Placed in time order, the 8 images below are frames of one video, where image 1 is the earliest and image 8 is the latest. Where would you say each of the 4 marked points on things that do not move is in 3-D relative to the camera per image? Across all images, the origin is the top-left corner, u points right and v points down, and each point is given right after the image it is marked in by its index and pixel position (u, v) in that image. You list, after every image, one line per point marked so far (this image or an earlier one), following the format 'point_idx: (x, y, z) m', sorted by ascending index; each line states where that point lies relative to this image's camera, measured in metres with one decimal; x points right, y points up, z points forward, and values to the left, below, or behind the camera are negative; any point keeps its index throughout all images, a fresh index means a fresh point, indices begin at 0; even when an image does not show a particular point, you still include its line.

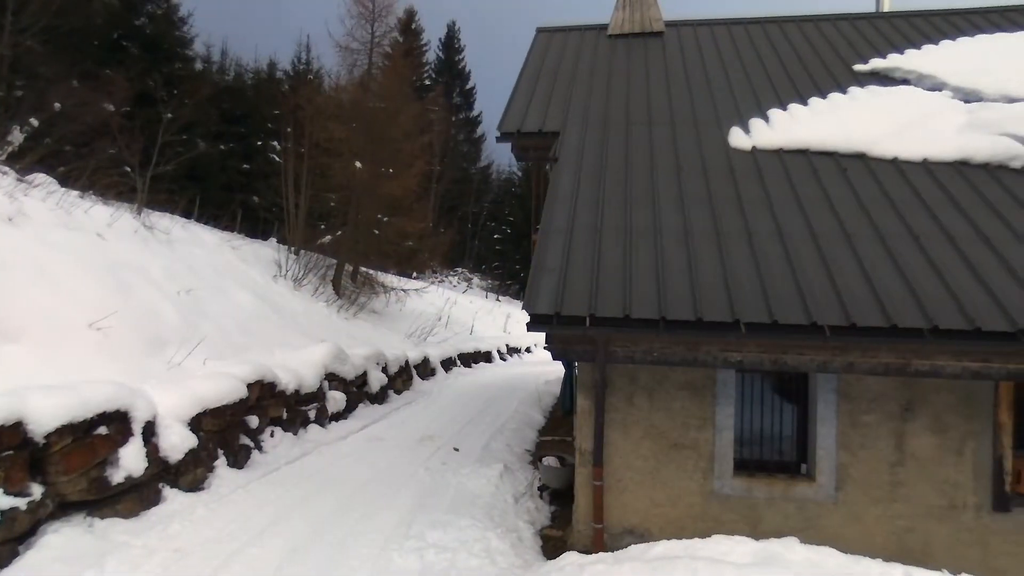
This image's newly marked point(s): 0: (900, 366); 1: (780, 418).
0: (+3.0, -0.6, +4.8) m
1: (+2.4, -1.2, +5.5) m
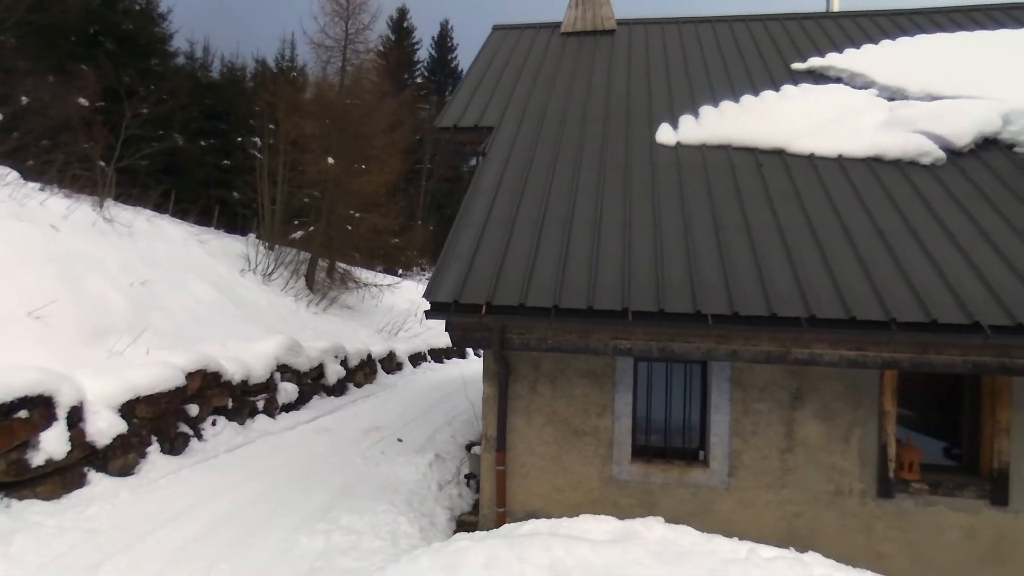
0: (+2.1, -0.5, +4.9) m
1: (+1.6, -1.1, +5.7) m
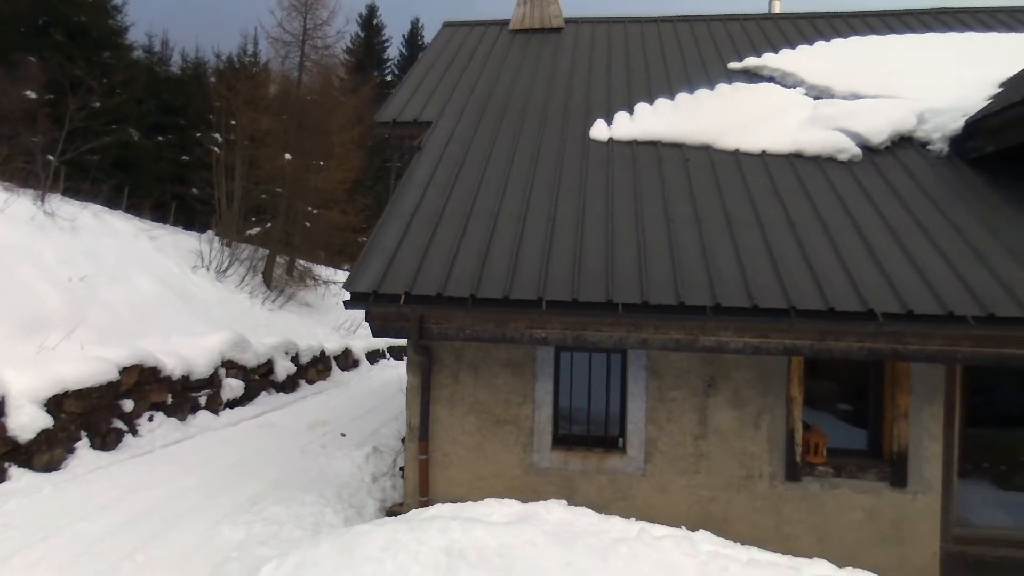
0: (+1.4, -0.4, +5.0) m
1: (+0.9, -1.0, +5.8) m
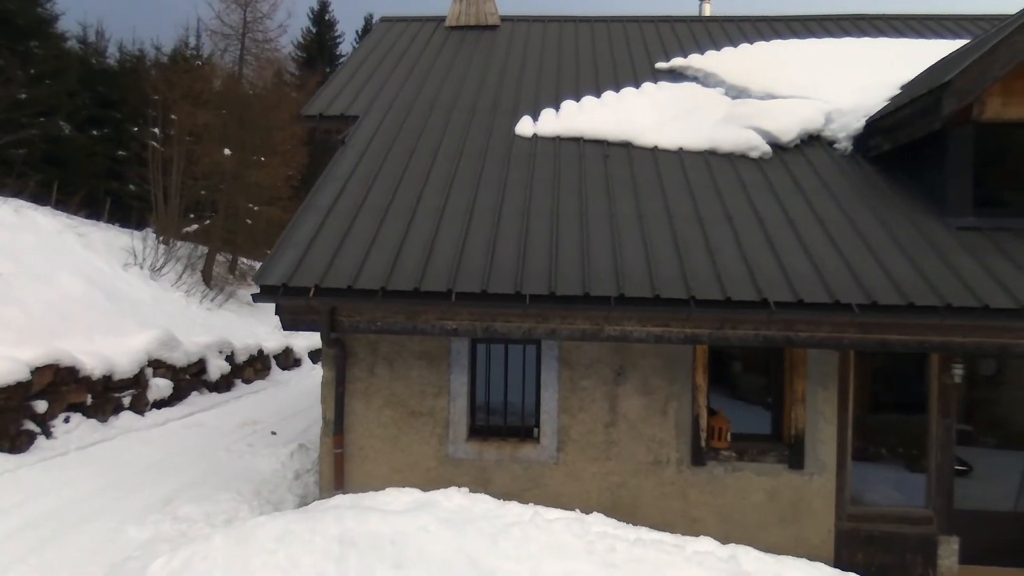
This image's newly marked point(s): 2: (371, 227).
0: (+0.7, -0.4, +5.2) m
1: (+0.1, -0.9, +5.9) m
2: (-1.4, +0.6, +5.9) m
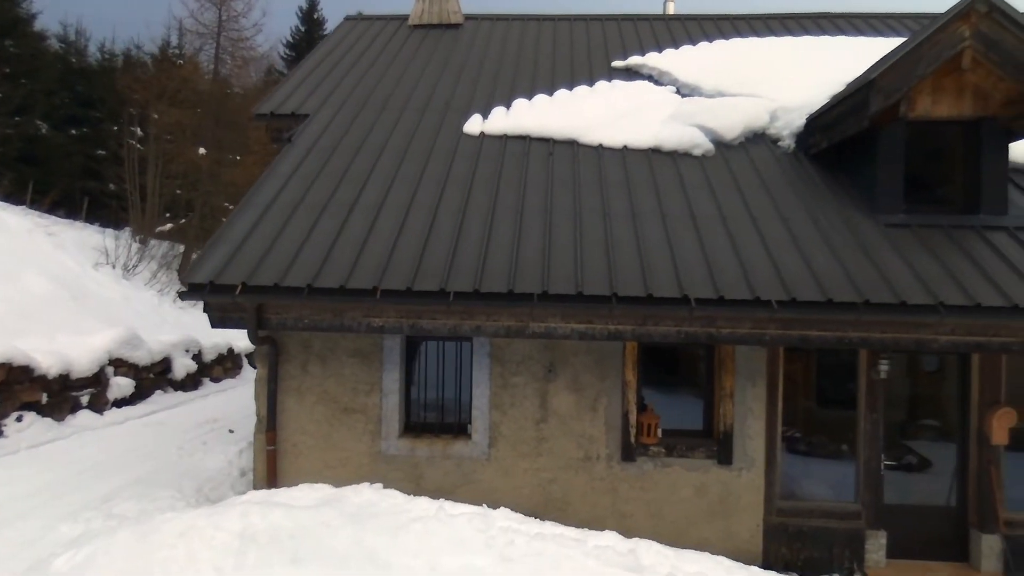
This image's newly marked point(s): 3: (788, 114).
0: (+0.1, -0.3, +5.2) m
1: (-0.5, -0.9, +5.9) m
2: (-2.0, +0.6, +5.9) m
3: (+3.3, +2.1, +7.3) m
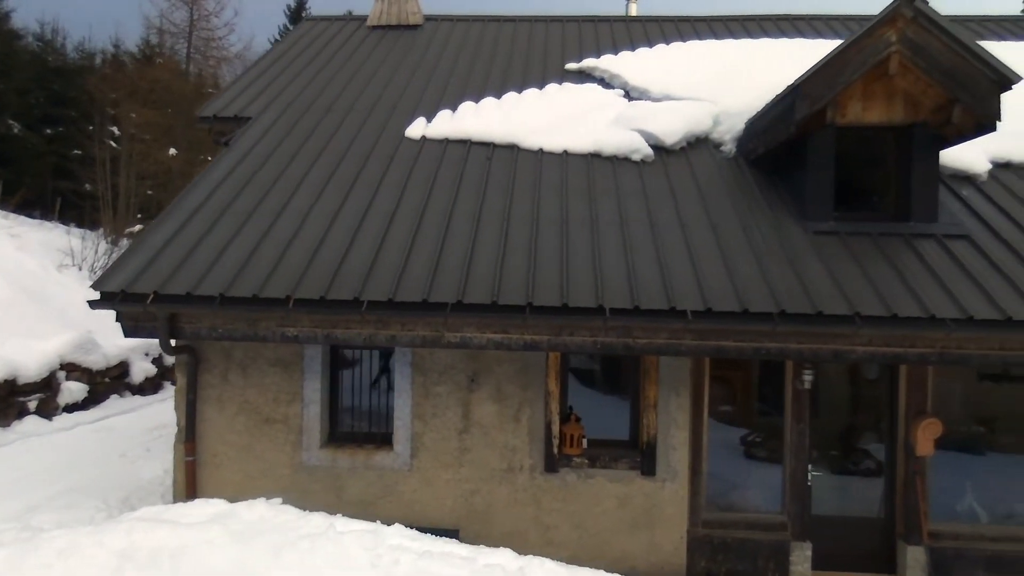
0: (-0.6, -0.4, +5.1) m
1: (-1.2, -1.0, +5.8) m
2: (-2.7, +0.5, +5.8) m
3: (+2.6, +2.0, +7.2) m
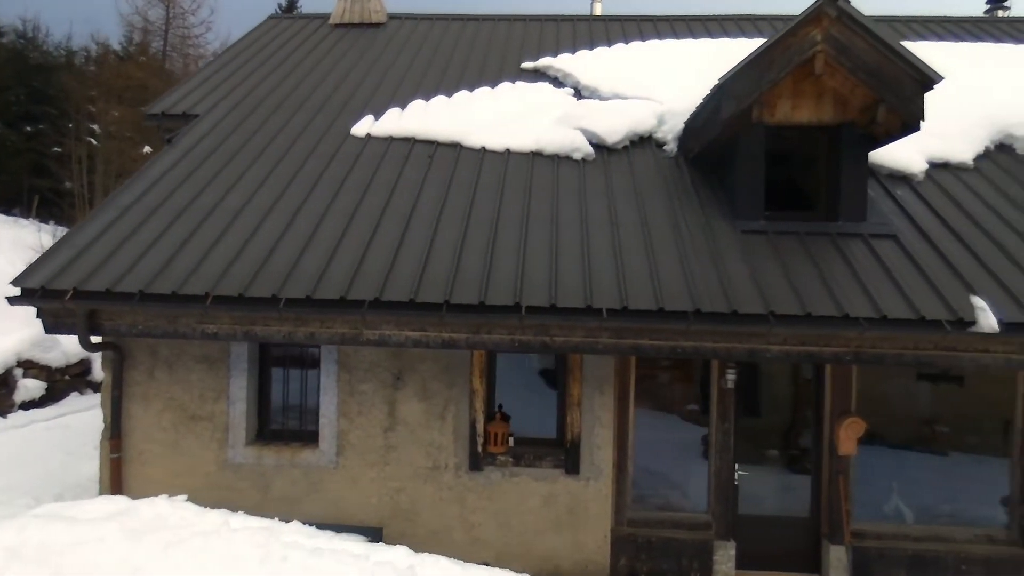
0: (-1.3, -0.4, +5.1) m
1: (-1.9, -1.0, +5.8) m
2: (-3.3, +0.6, +5.8) m
3: (+1.9, +2.0, +7.2) m
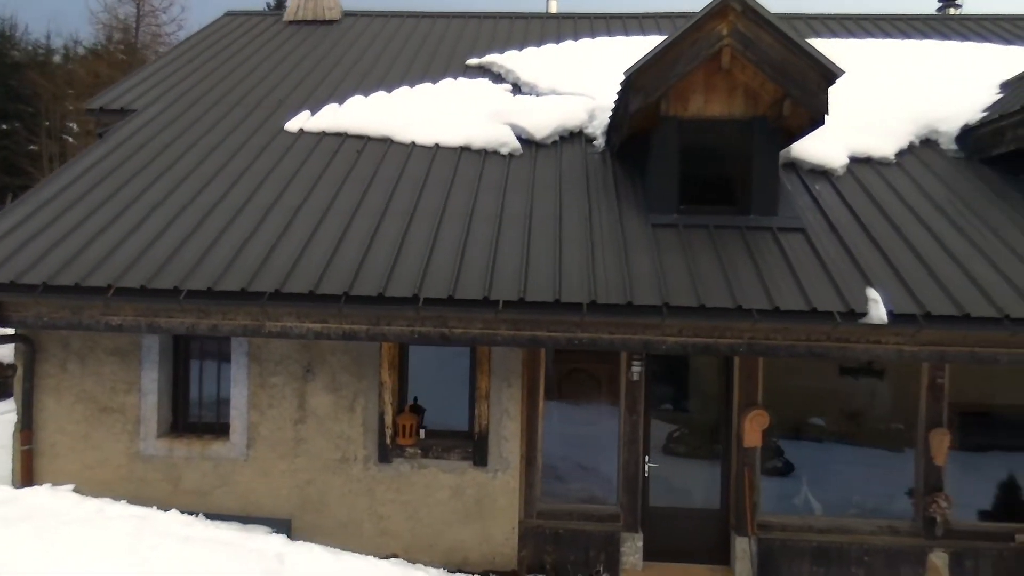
0: (-2.1, -0.3, +5.1) m
1: (-2.7, -0.9, +5.8) m
2: (-4.1, +0.6, +5.8) m
3: (+1.1, +2.1, +7.3) m
